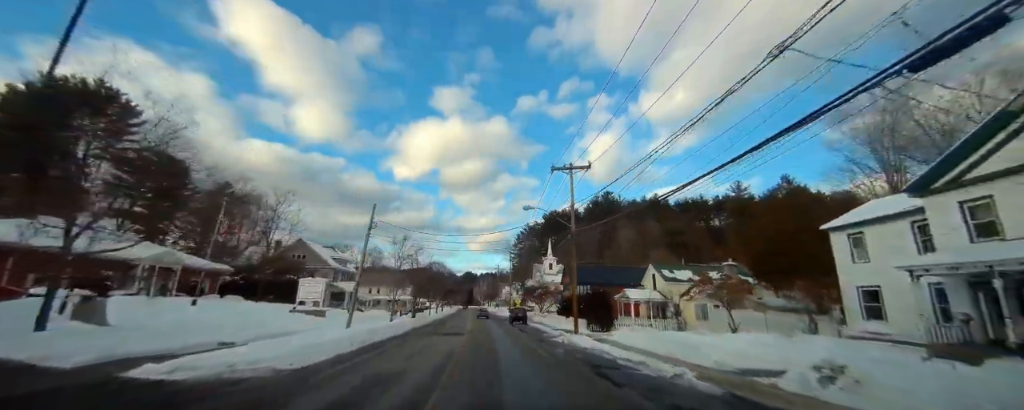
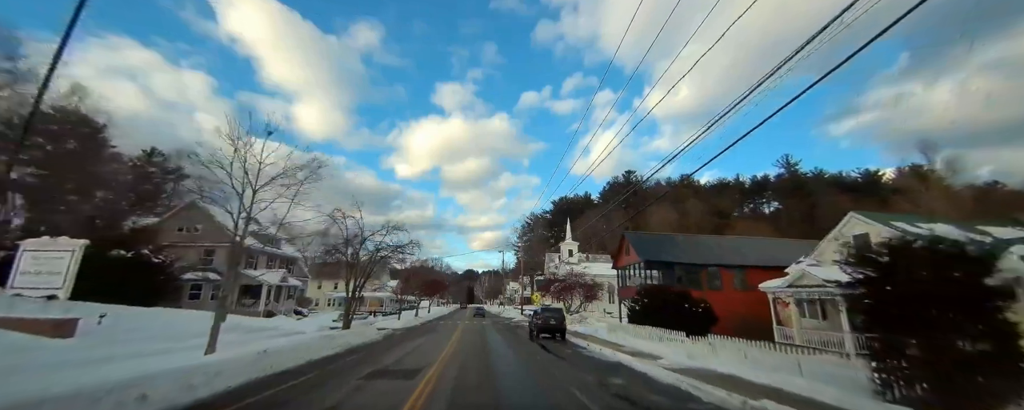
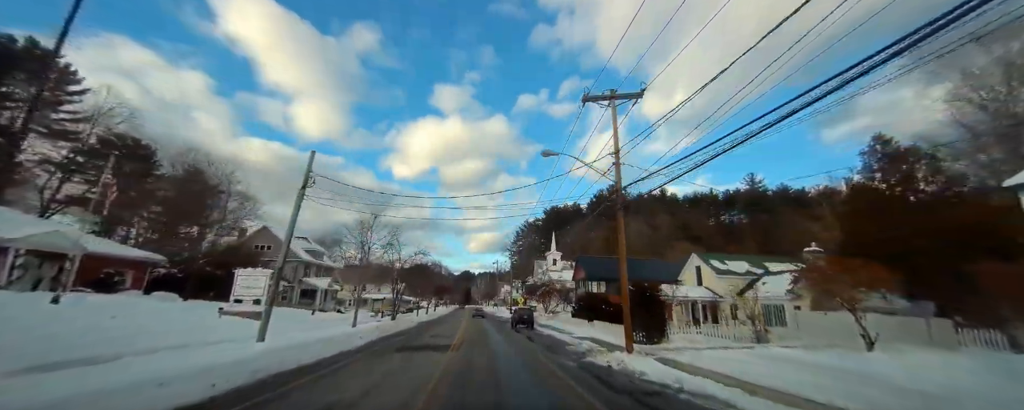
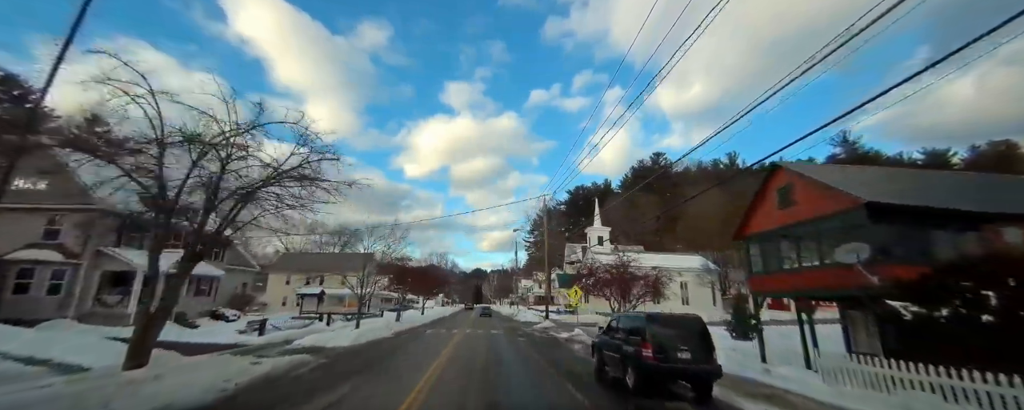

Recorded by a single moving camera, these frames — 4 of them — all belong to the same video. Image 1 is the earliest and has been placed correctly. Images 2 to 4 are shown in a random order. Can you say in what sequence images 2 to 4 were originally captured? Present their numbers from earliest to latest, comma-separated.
3, 2, 4
